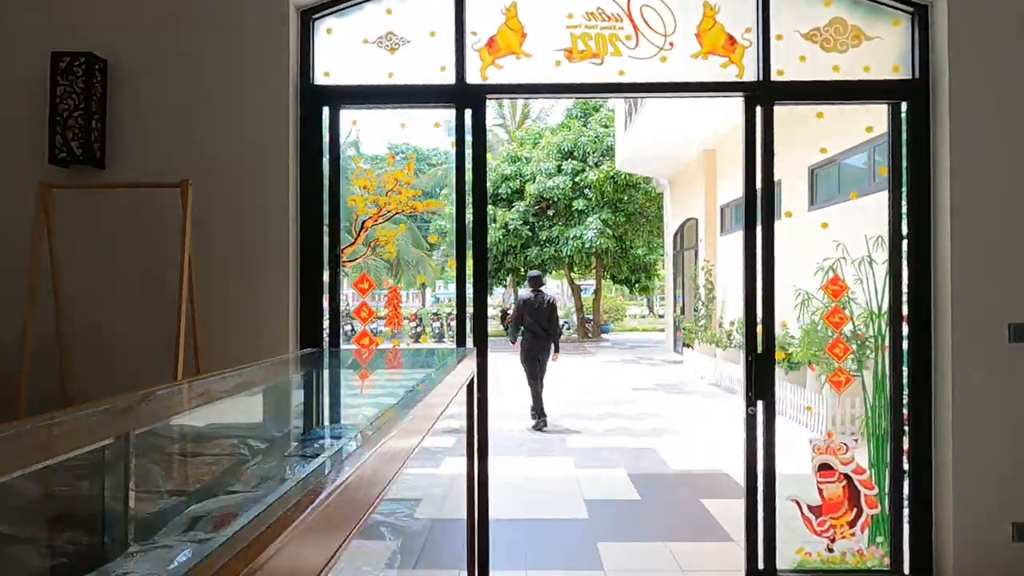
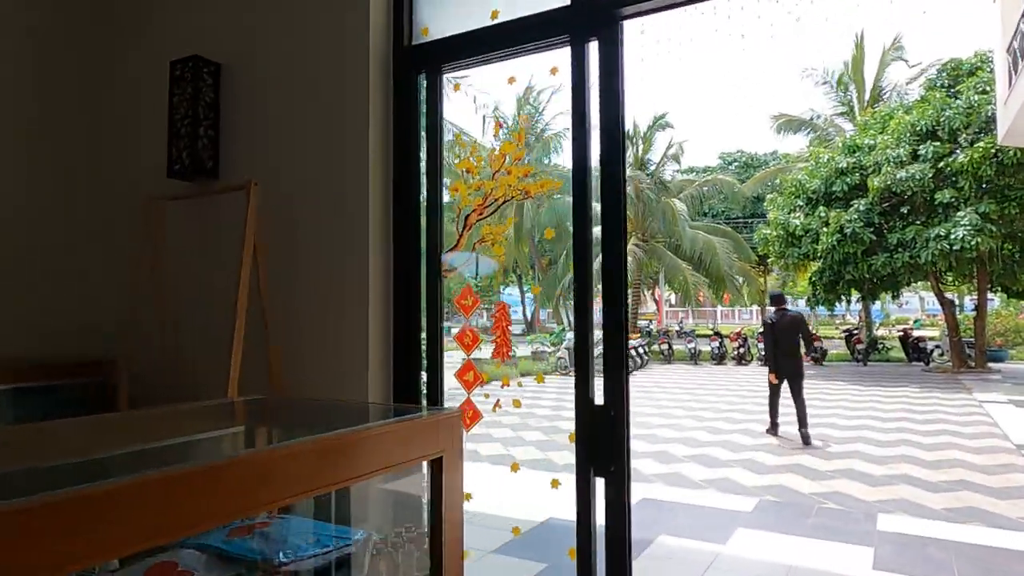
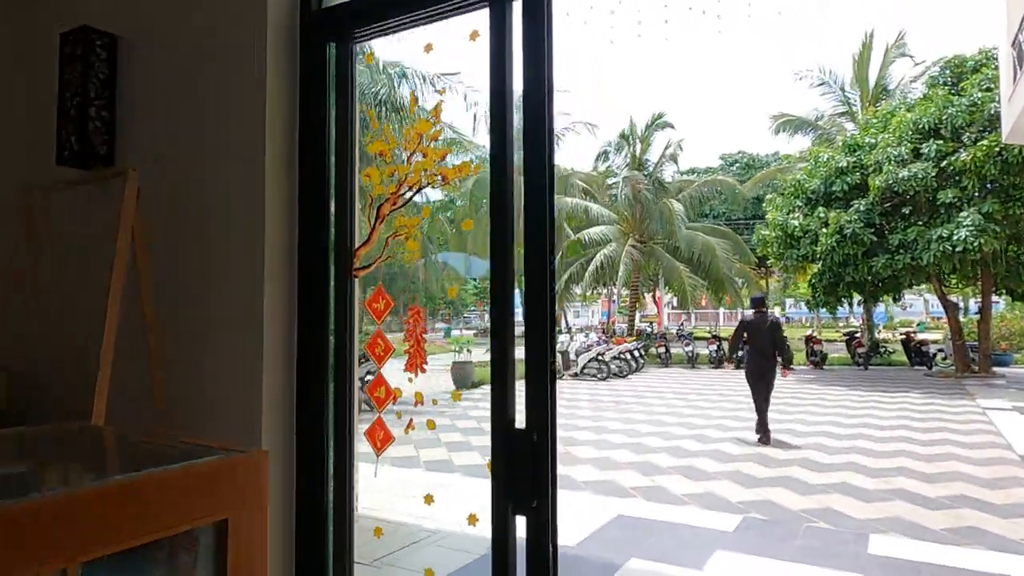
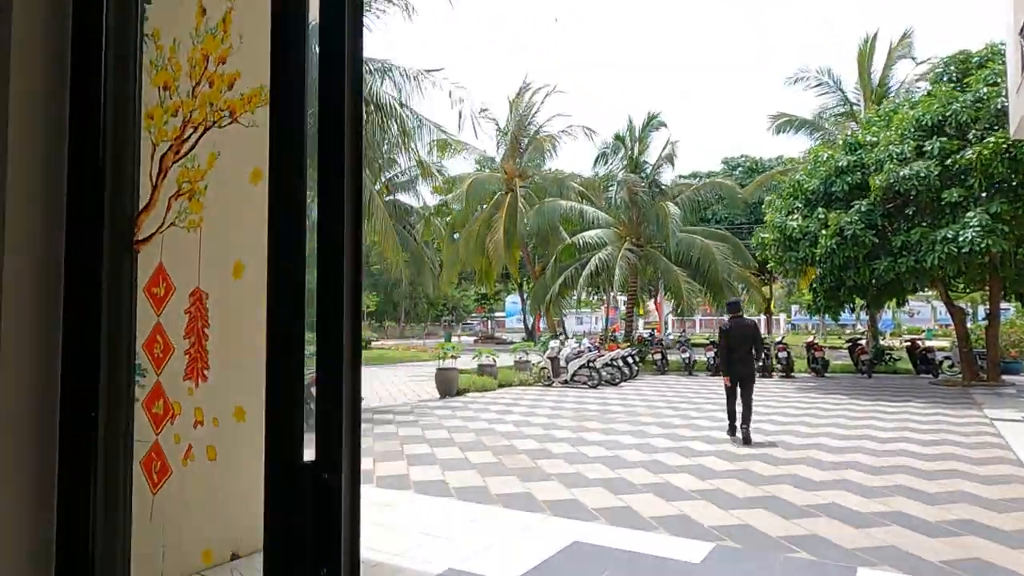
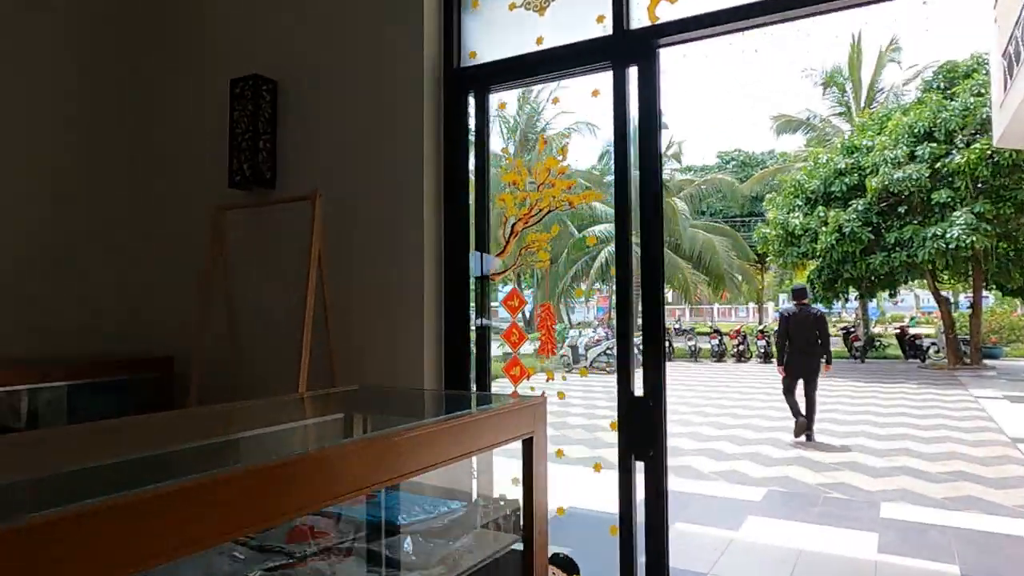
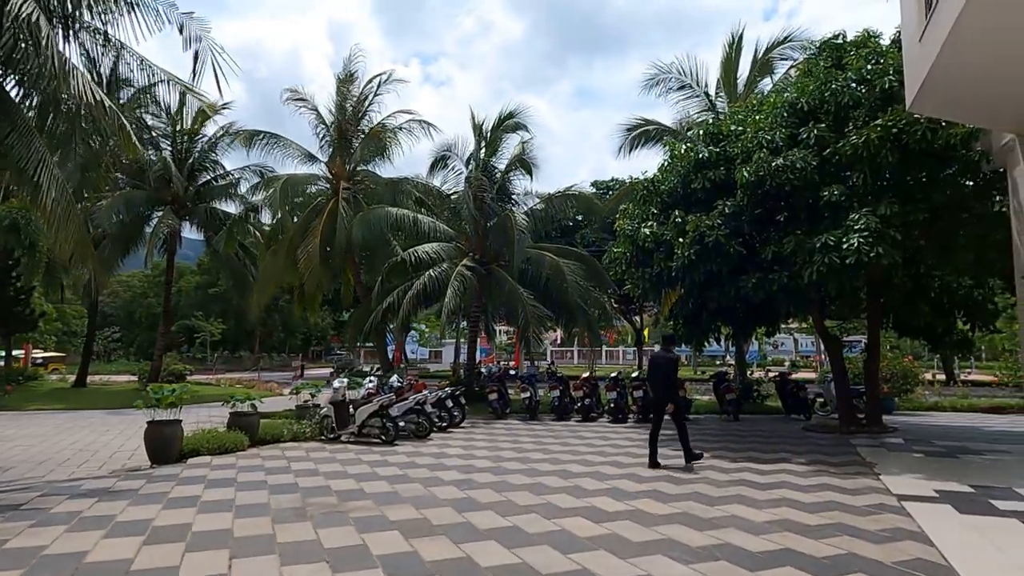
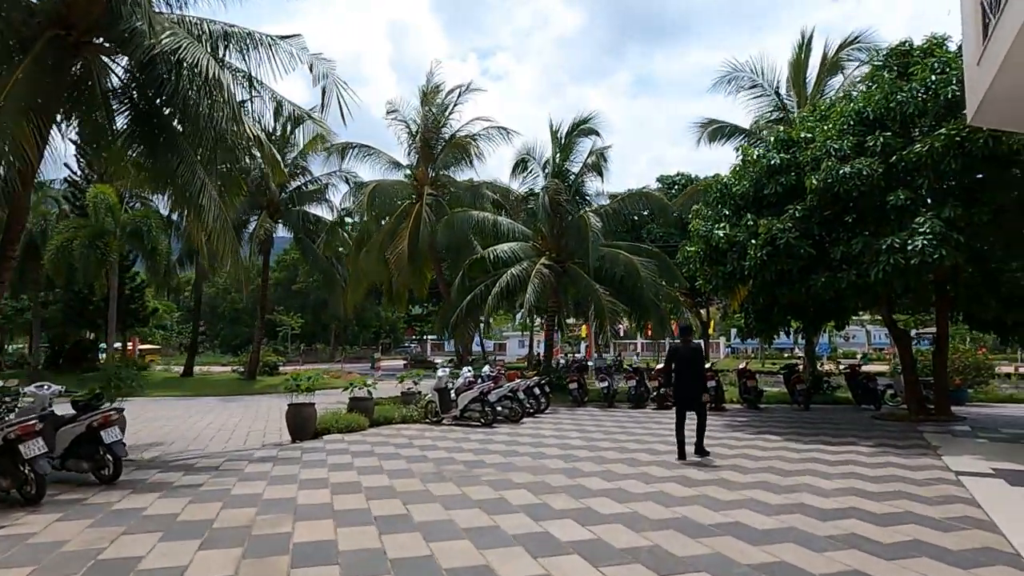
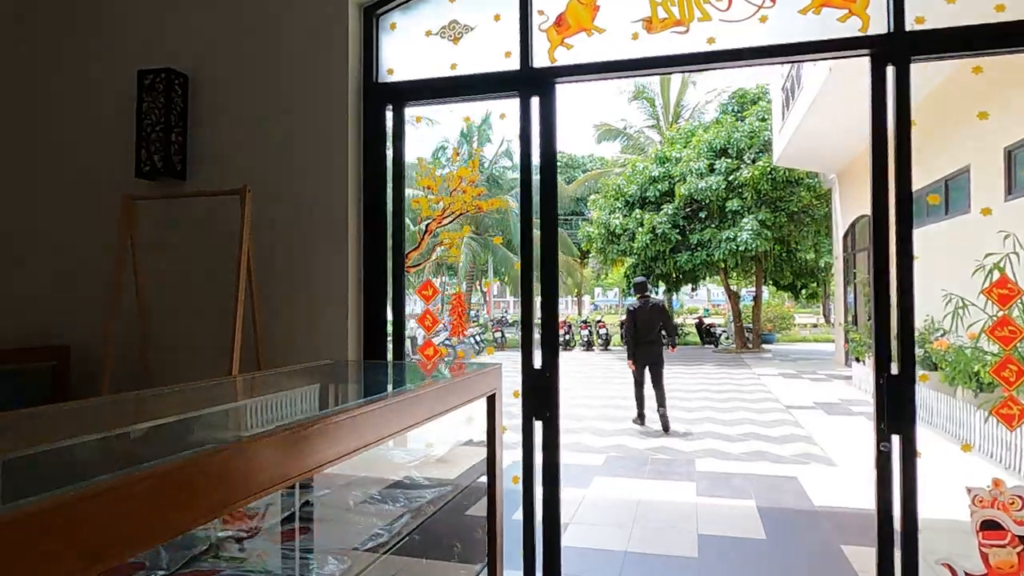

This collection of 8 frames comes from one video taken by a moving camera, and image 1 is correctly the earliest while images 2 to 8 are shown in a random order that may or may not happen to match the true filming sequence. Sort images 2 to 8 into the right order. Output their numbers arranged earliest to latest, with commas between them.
8, 5, 2, 3, 4, 7, 6
